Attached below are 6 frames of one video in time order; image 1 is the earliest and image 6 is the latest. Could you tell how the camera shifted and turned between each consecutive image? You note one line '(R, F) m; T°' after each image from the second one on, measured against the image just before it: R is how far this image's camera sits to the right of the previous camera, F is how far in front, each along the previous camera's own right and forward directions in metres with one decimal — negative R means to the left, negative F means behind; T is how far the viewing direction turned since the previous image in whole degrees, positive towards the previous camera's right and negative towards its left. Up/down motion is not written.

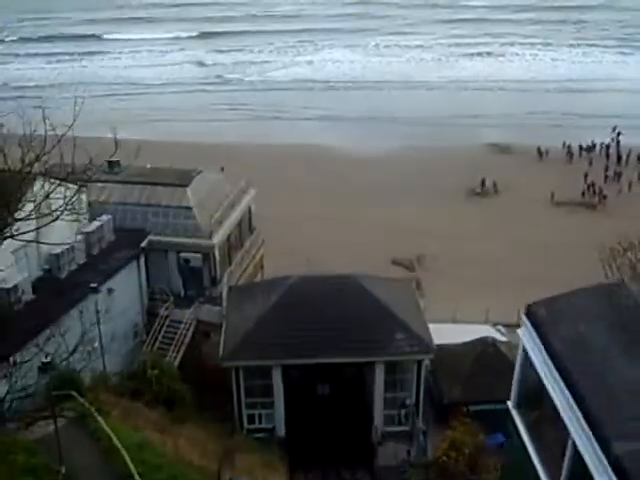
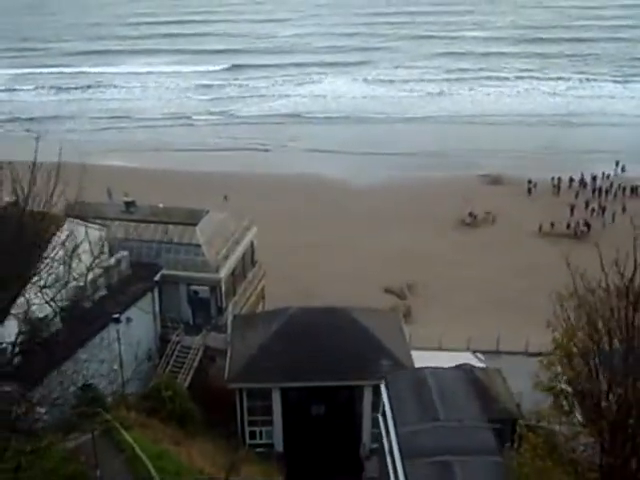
(+1.7, -2.2) m; -4°
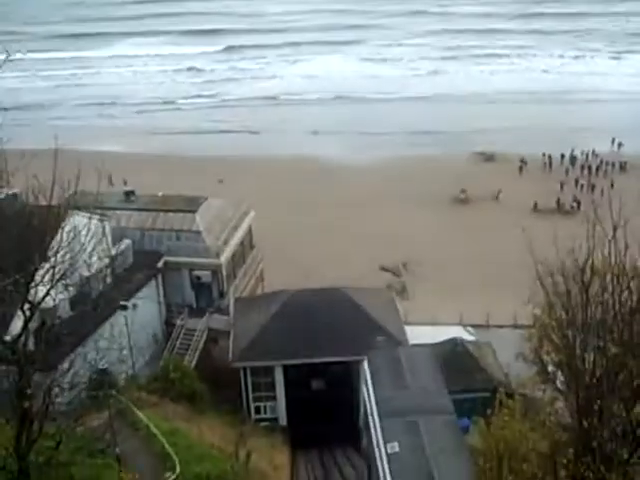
(0.0, -1.1) m; 0°
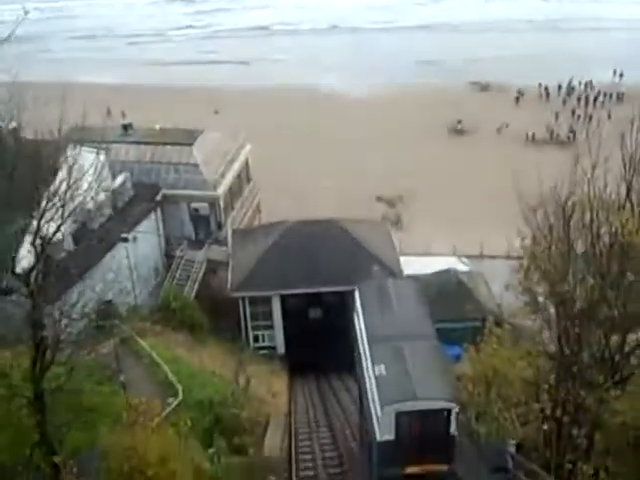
(0.0, -0.4) m; 0°
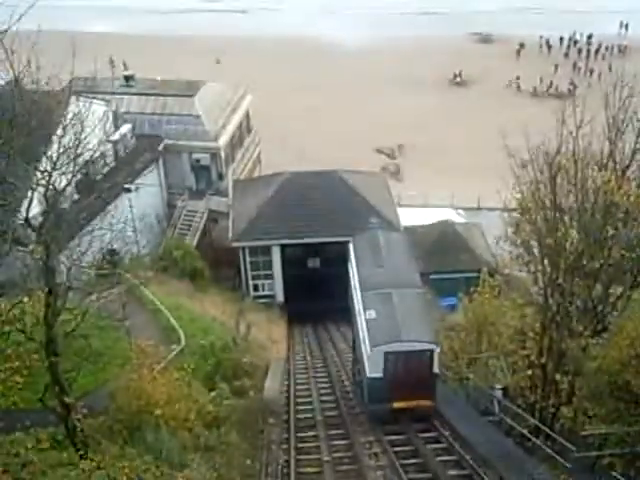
(0.0, -0.5) m; 0°
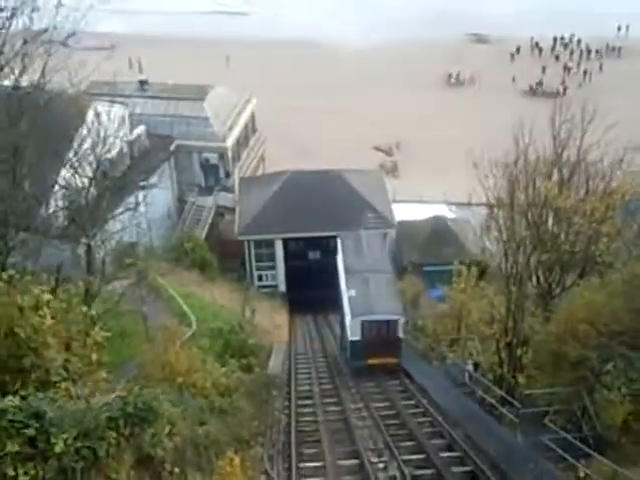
(+0.1, -1.9) m; 0°
